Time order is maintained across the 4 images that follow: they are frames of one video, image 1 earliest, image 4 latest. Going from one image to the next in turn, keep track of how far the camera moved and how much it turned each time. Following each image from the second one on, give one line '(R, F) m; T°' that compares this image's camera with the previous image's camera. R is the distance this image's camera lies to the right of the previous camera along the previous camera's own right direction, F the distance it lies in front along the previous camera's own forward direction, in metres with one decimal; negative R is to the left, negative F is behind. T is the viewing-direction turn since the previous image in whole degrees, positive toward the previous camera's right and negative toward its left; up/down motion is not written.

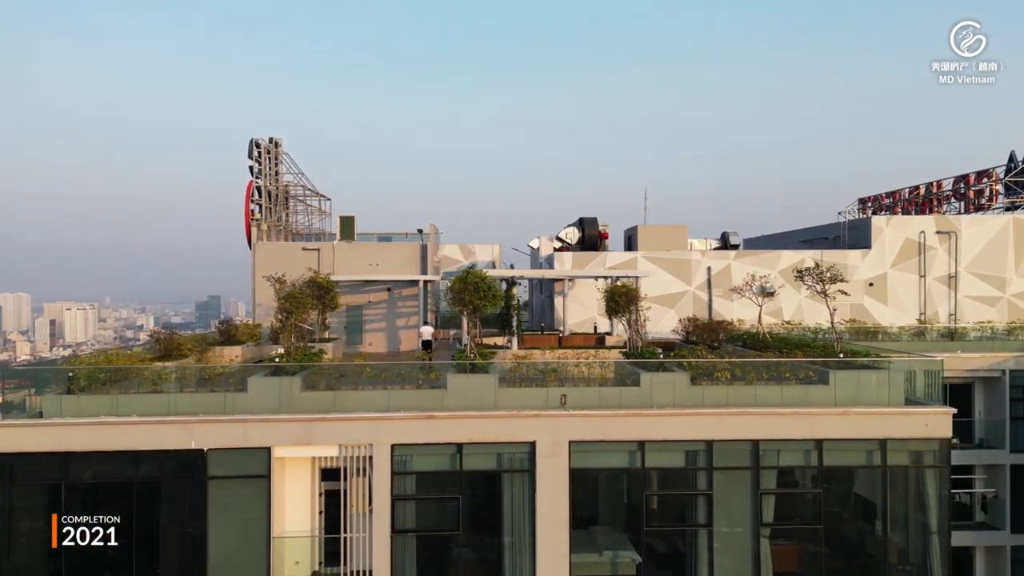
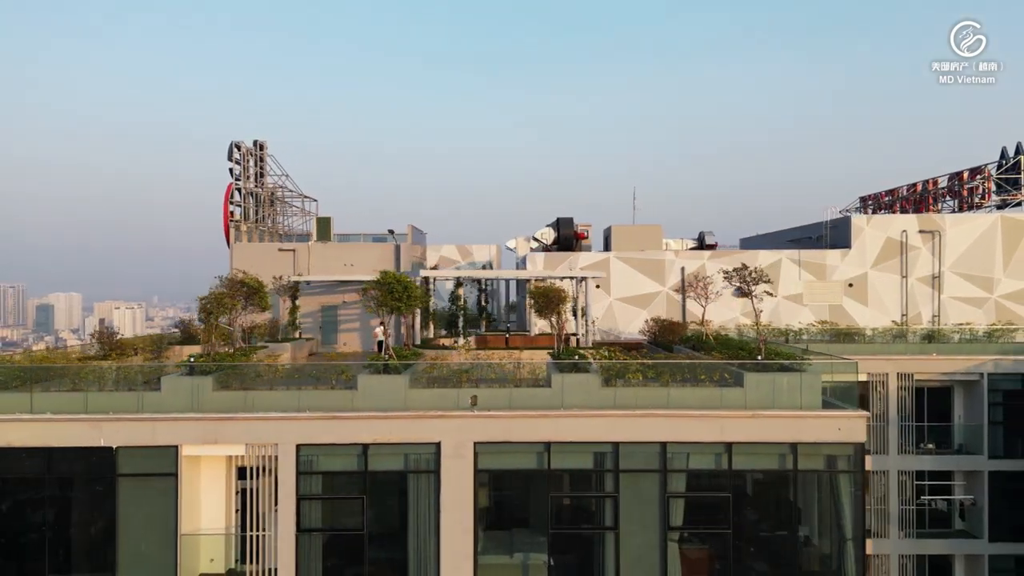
(+1.7, +0.1) m; -3°
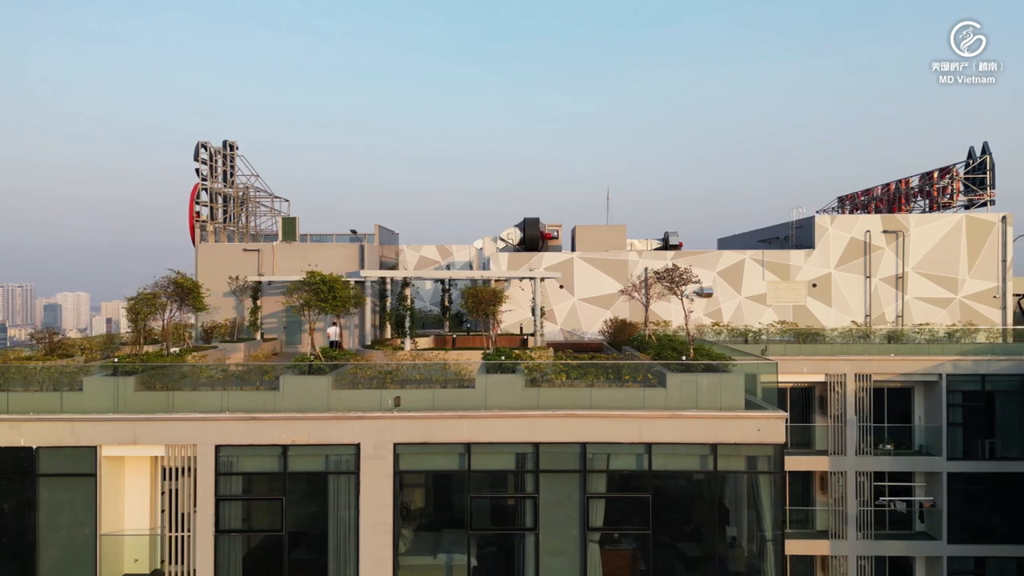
(+1.1, 0.0) m; 0°
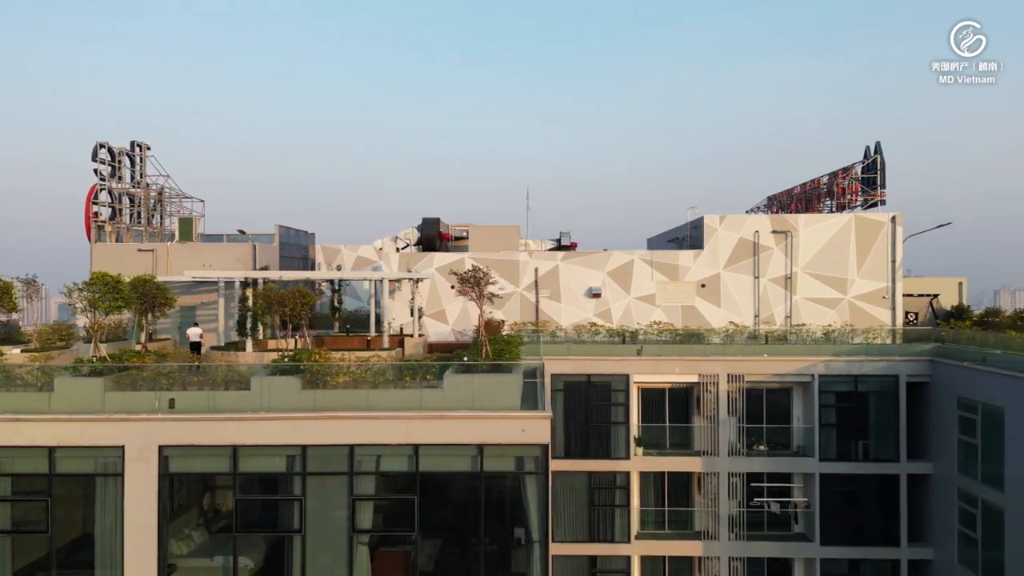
(+3.2, 0.0) m; 0°
